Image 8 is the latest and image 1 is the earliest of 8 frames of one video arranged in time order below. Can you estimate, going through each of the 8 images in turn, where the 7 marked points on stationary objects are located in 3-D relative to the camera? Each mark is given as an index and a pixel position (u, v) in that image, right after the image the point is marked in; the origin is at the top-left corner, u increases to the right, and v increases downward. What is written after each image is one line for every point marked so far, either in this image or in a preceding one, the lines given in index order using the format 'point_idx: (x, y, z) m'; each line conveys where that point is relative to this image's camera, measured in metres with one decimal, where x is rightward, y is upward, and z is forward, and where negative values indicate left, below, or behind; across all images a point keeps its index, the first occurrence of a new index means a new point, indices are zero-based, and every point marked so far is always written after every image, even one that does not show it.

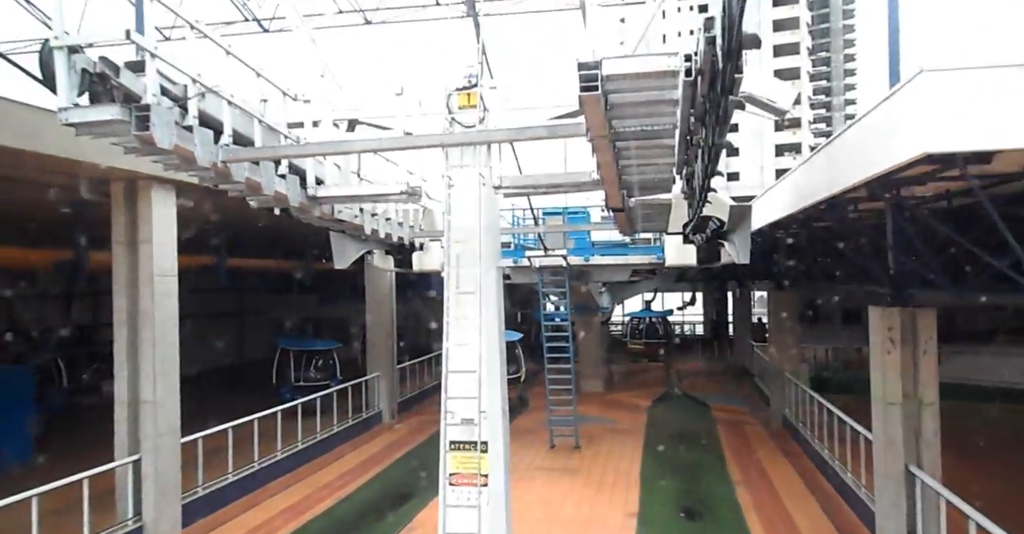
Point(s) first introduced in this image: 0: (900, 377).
0: (+2.7, -0.7, +4.9) m
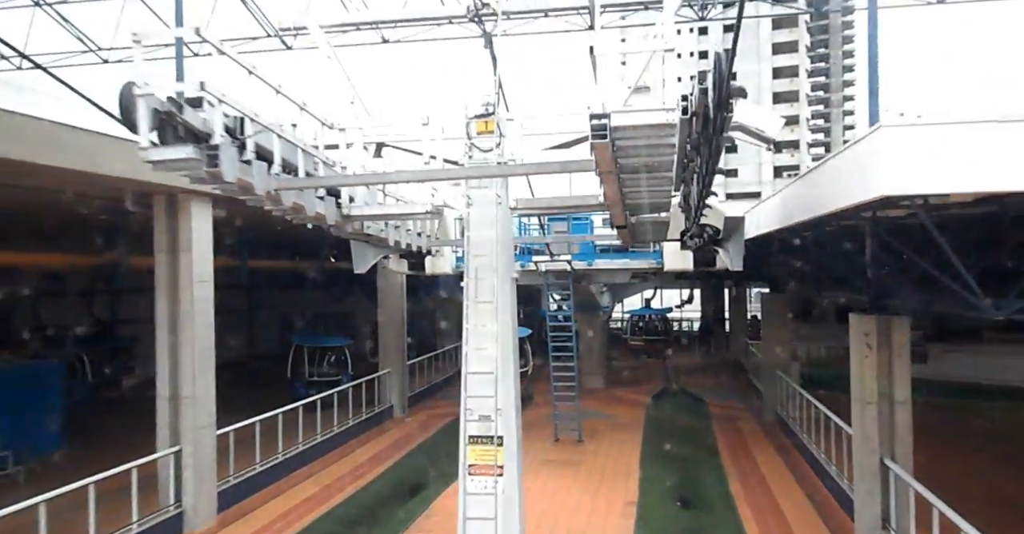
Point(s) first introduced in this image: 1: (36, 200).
0: (+2.8, -0.8, +5.3) m
1: (-4.3, +0.6, +6.2) m
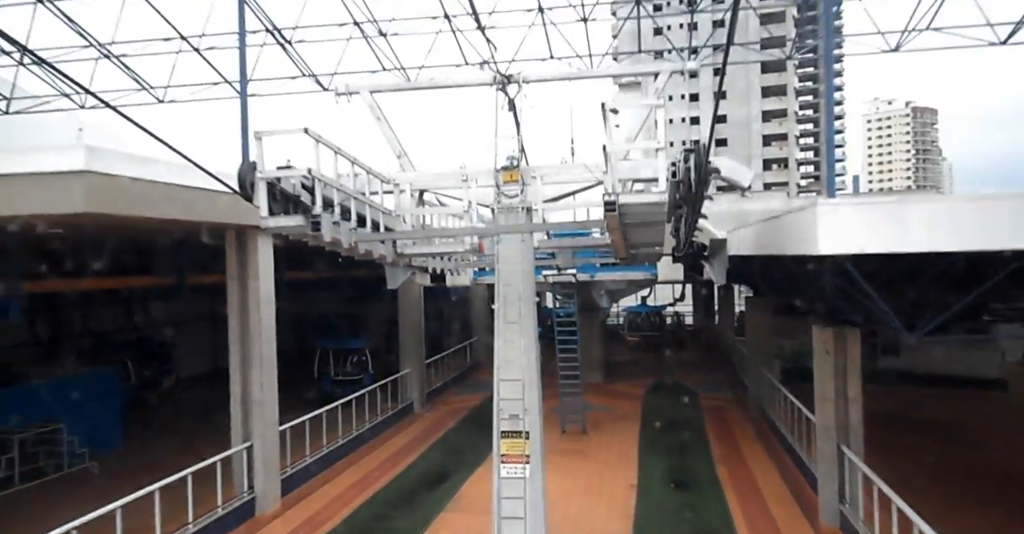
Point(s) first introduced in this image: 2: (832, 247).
0: (+3.0, -1.0, +6.5) m
1: (-4.1, +0.3, +7.2) m
2: (+1.9, +0.1, +4.1) m
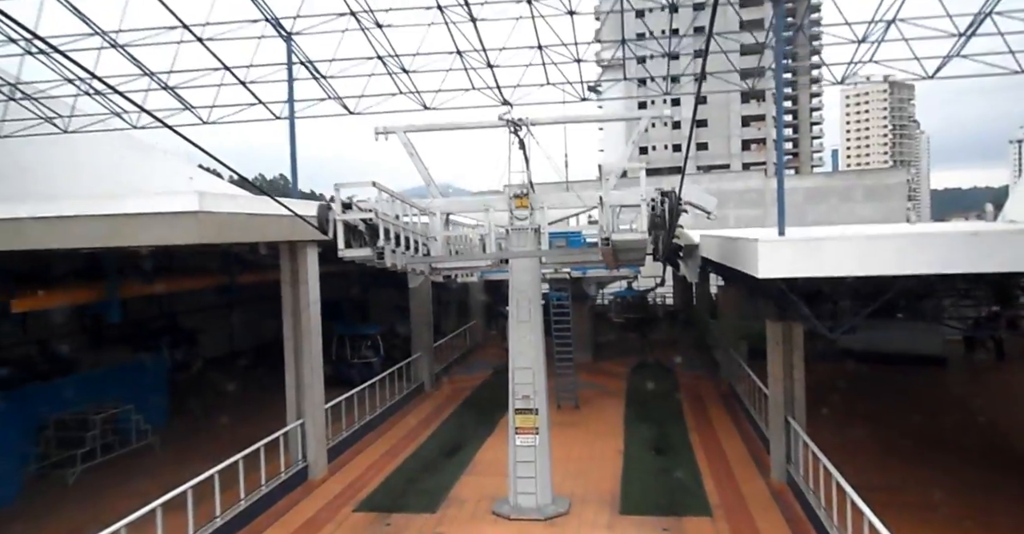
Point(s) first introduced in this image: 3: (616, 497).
0: (+3.1, -1.1, +8.0) m
1: (-4.0, +0.2, +8.5) m
2: (+2.1, 0.0, +5.6) m
3: (+1.2, -2.7, +8.1) m
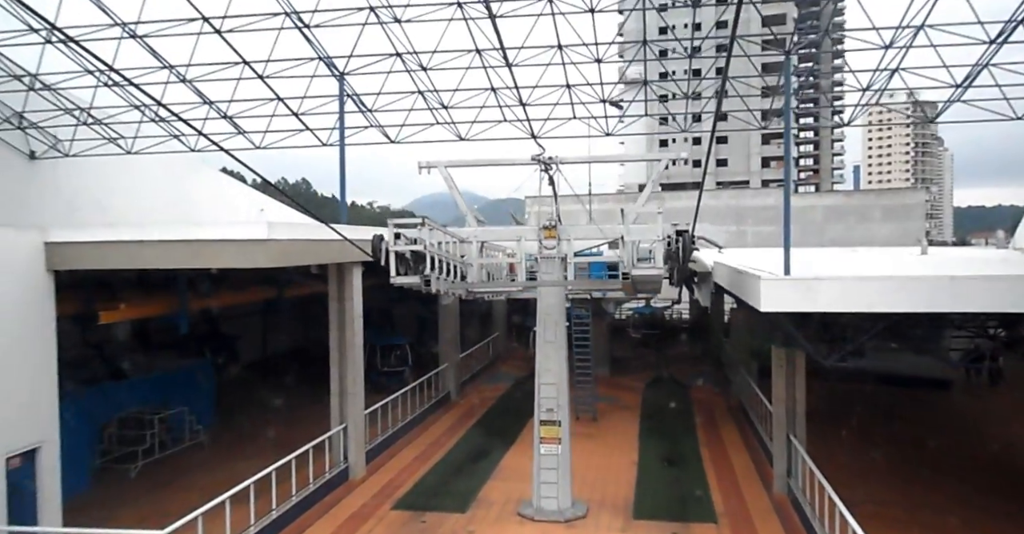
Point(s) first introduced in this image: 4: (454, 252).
0: (+3.4, -1.5, +8.7) m
1: (-3.6, 0.0, +9.4) m
2: (+2.4, -0.3, +6.3) m
3: (+1.5, -3.0, +8.8) m
4: (-0.6, +0.1, +8.4) m
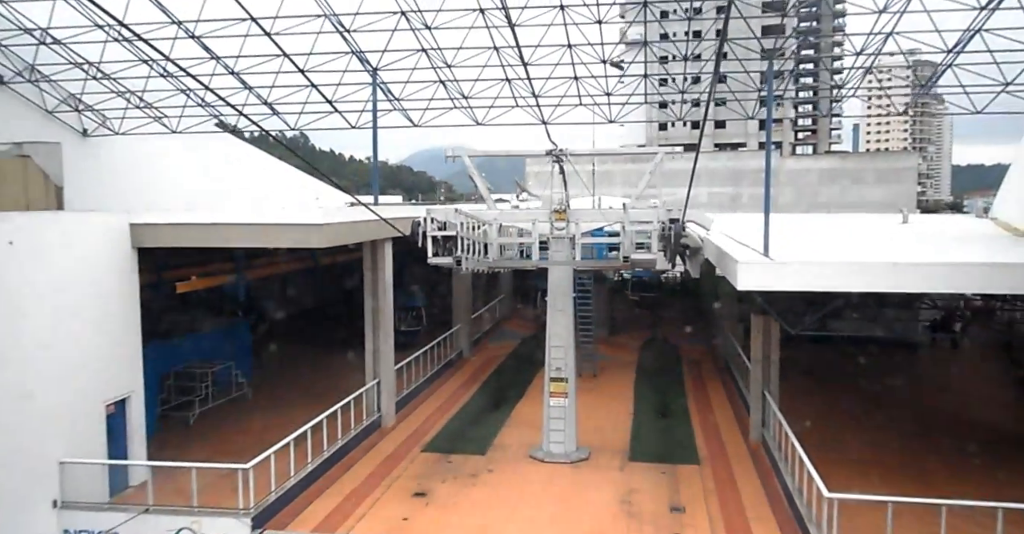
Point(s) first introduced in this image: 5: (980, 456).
0: (+3.6, -1.2, +10.0) m
1: (-3.4, +0.4, +10.6) m
2: (+2.6, -0.2, +7.6) m
3: (+1.7, -2.7, +10.2) m
4: (-0.4, +0.5, +9.7) m
5: (+6.7, -2.7, +9.8) m
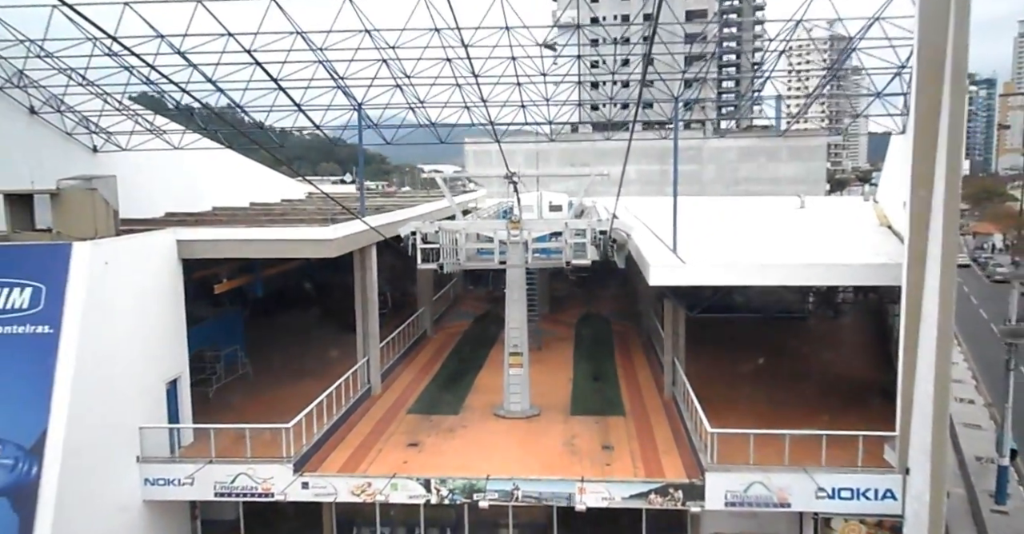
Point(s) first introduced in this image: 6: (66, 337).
0: (+3.0, -1.1, +12.9) m
1: (-4.1, +0.4, +12.8) m
2: (+2.2, -0.2, +10.4) m
3: (+1.0, -2.6, +13.0) m
4: (-1.0, +0.5, +12.1) m
5: (+6.0, -2.5, +13.1) m
6: (-5.3, -0.8, +8.3) m
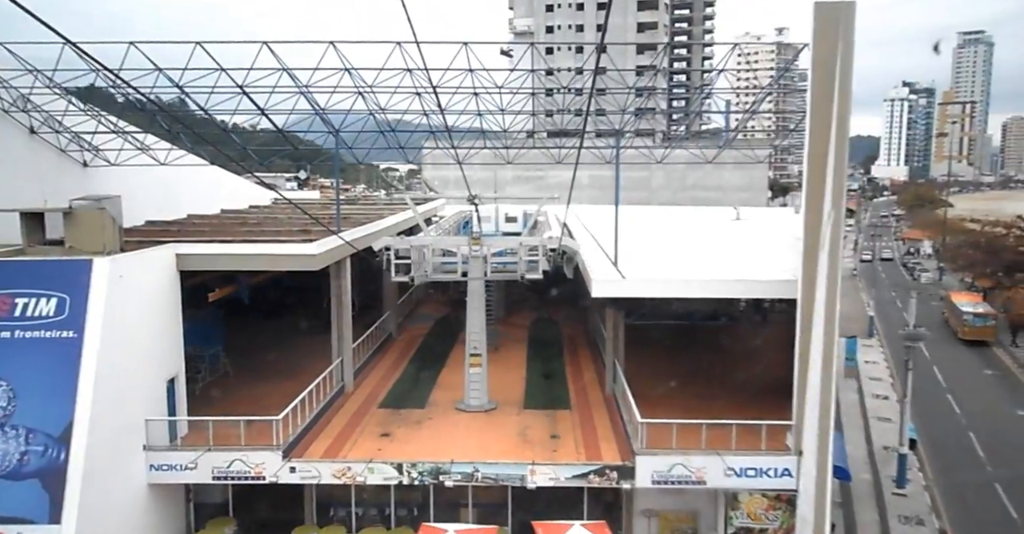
0: (+2.1, -1.3, +14.8) m
1: (-4.9, +0.2, +14.1) m
2: (+1.5, -0.5, +12.2) m
3: (+0.2, -2.8, +14.7) m
4: (-1.8, +0.2, +13.7) m
5: (+5.2, -2.8, +15.1) m
6: (-5.9, -1.0, +9.6) m
